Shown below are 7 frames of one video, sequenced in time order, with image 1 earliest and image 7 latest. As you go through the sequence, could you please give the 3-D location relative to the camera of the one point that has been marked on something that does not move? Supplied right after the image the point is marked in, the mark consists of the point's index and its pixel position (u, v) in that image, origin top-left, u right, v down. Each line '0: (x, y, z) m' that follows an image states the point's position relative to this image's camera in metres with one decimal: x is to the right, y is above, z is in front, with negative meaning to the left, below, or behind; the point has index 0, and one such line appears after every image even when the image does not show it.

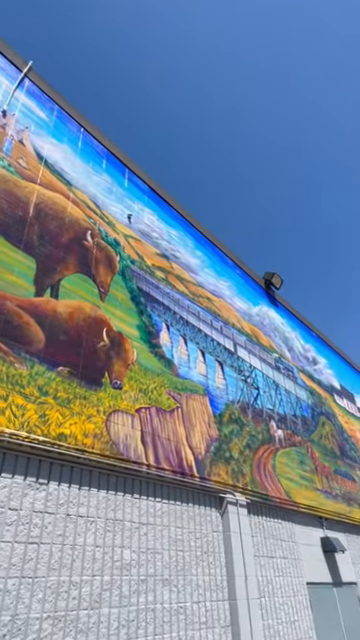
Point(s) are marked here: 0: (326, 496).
0: (+3.6, -4.3, +9.8) m
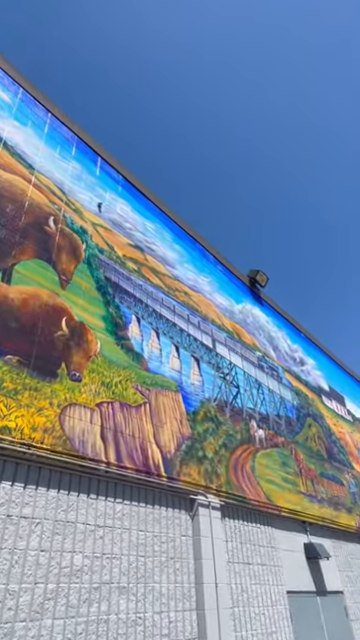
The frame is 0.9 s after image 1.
0: (+3.1, -4.2, +9.4) m
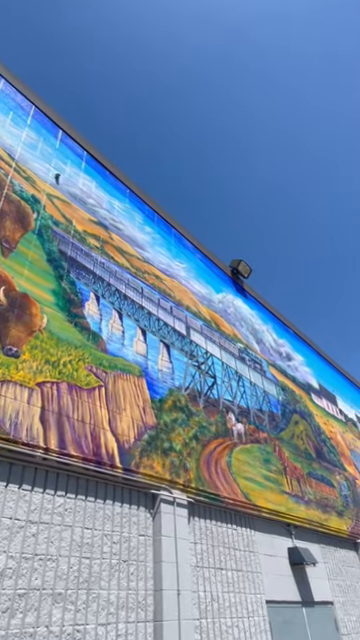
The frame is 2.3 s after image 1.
0: (+2.5, -3.9, +8.6) m
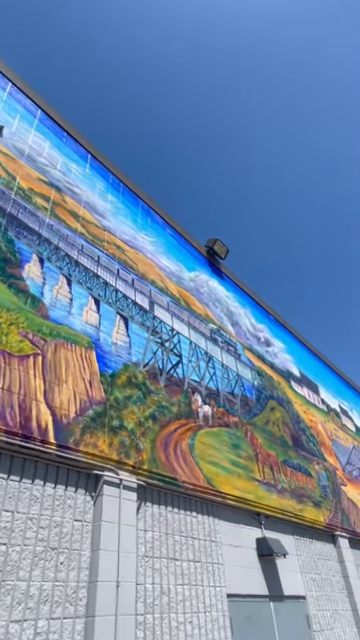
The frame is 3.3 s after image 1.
0: (+1.8, -3.4, +8.1) m
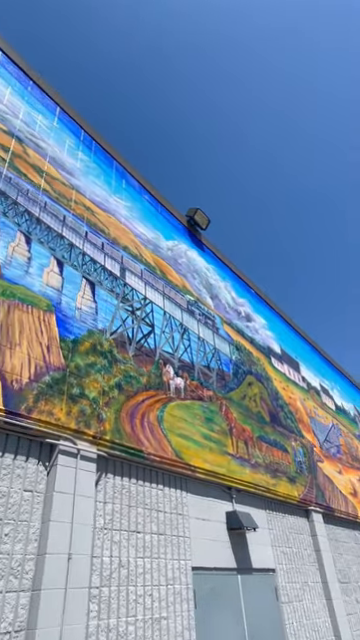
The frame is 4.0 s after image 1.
0: (+1.2, -2.9, +8.0) m
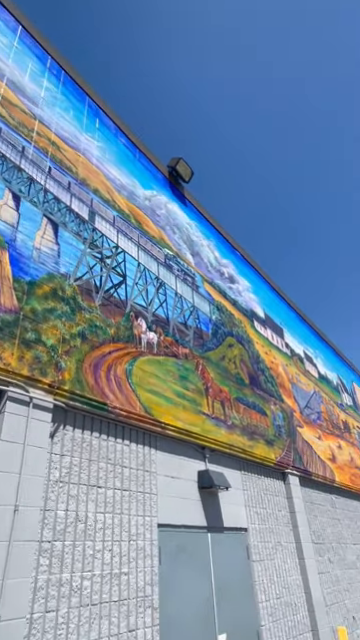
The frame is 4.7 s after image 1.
0: (+0.7, -2.0, +7.7) m
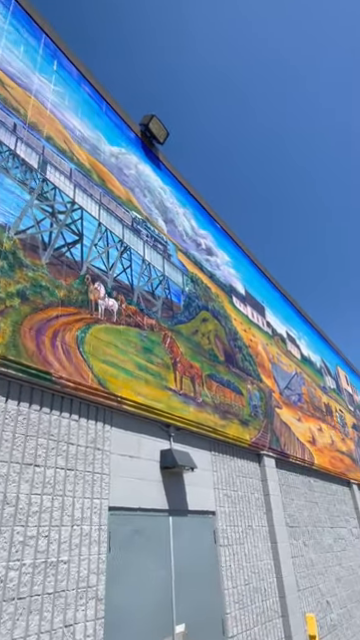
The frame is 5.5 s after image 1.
0: (+0.1, -1.4, +7.1) m
